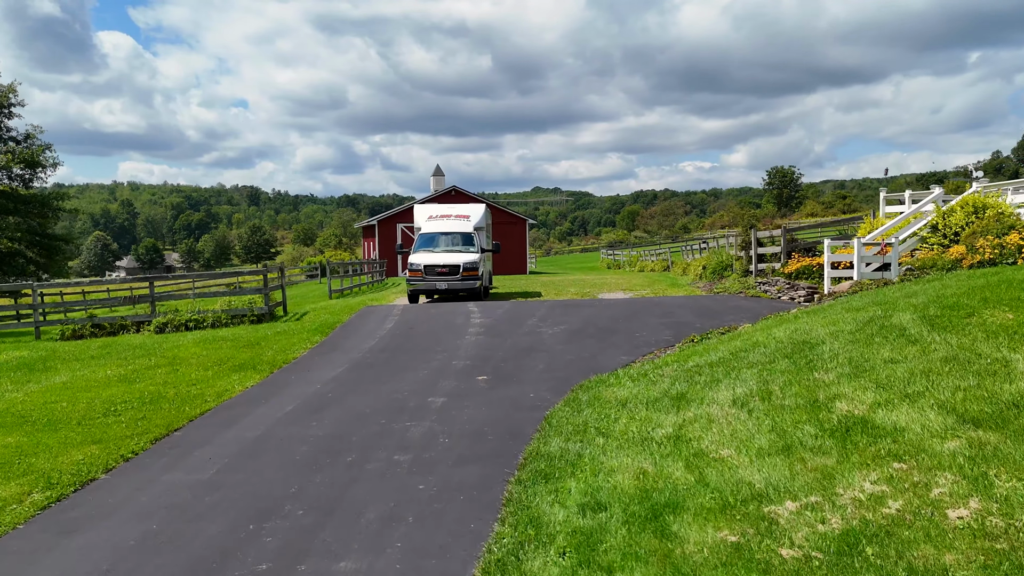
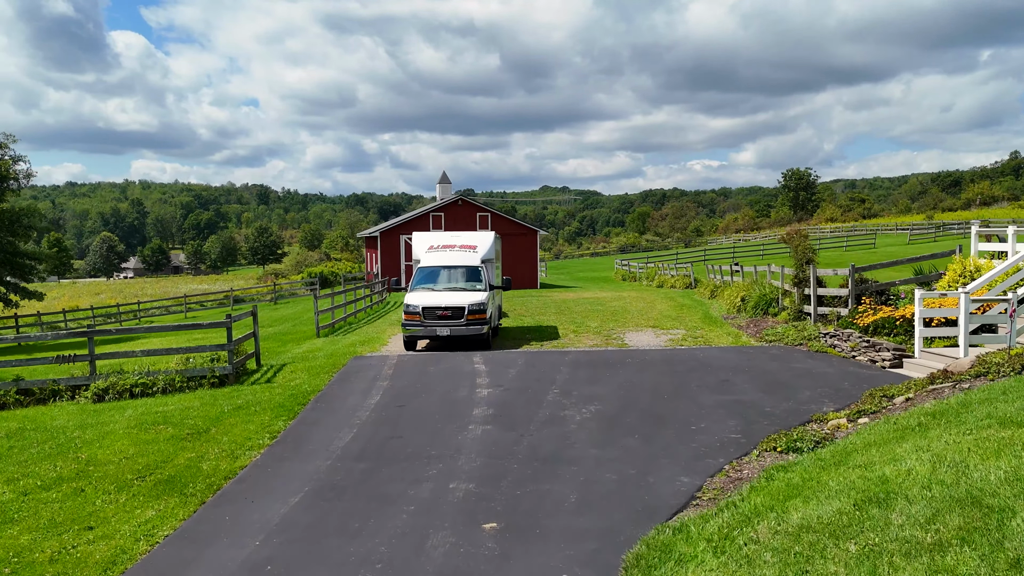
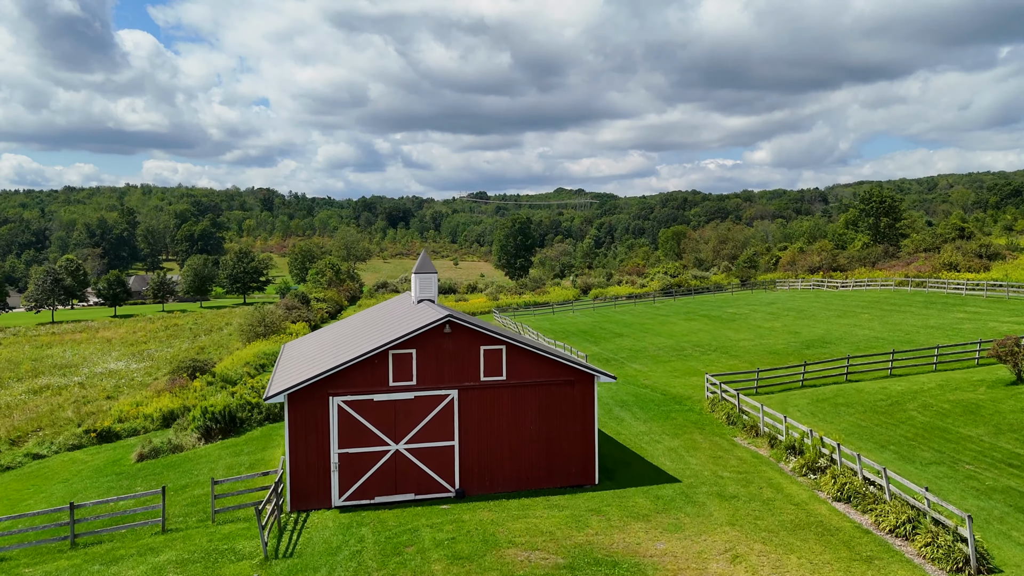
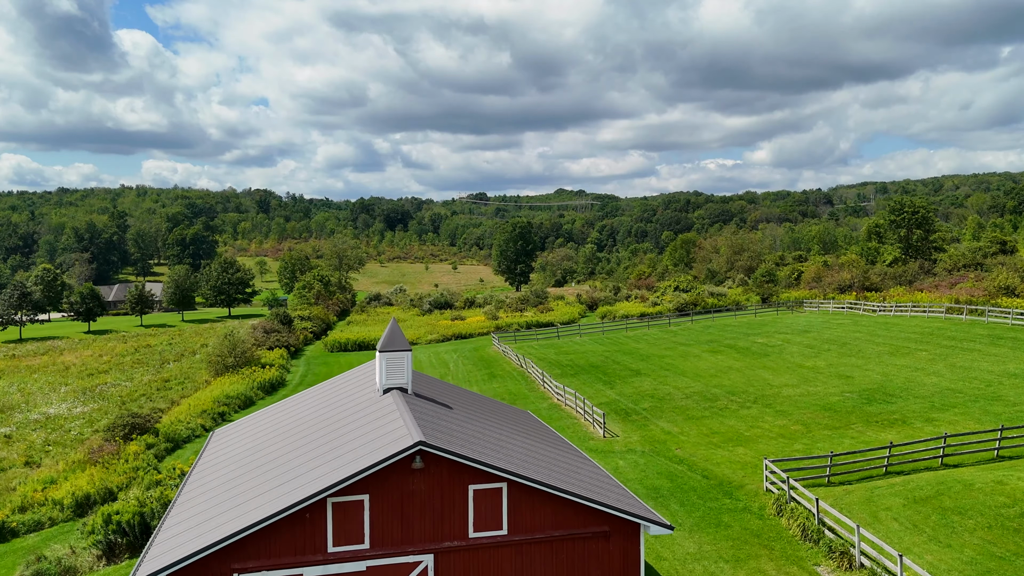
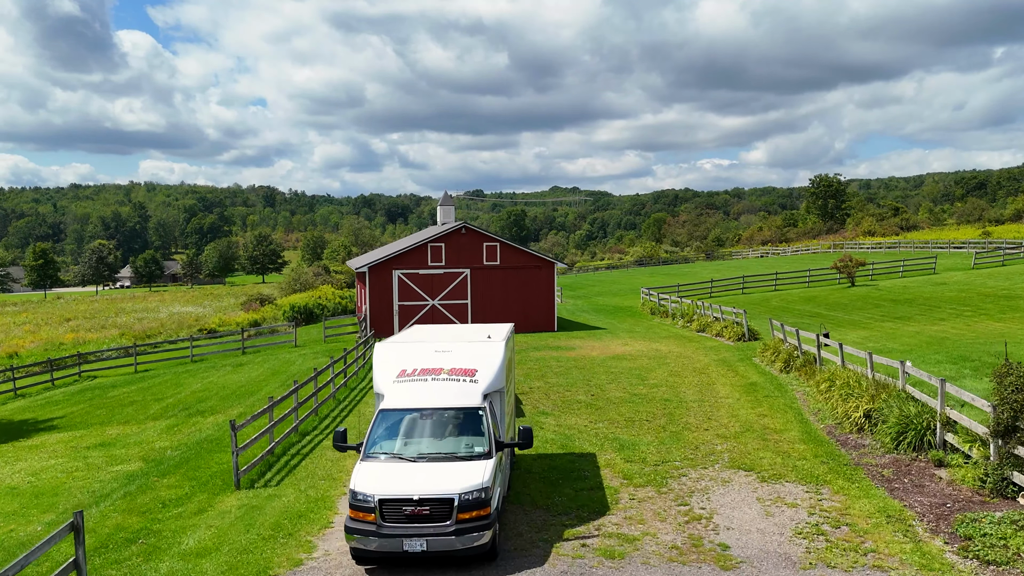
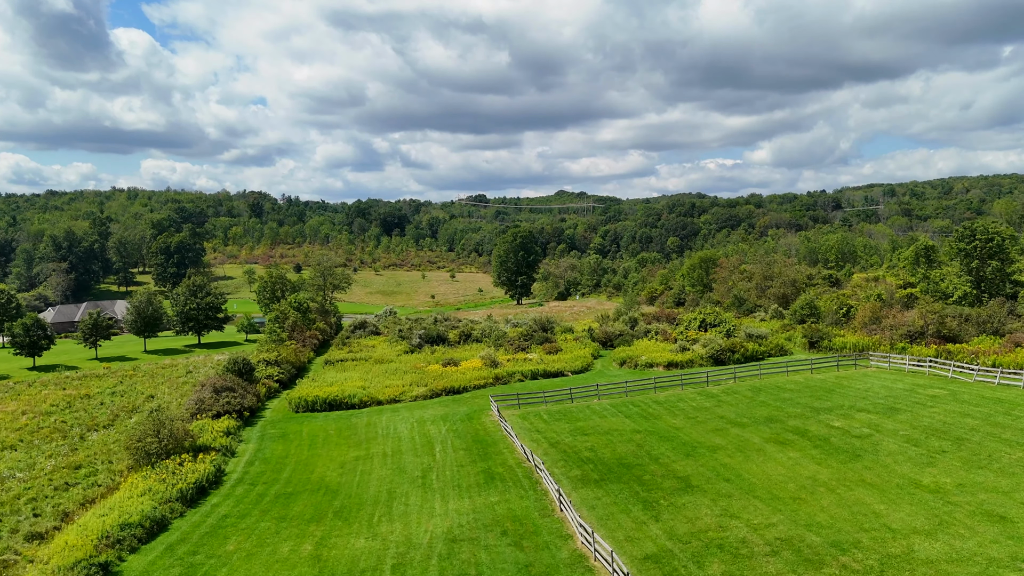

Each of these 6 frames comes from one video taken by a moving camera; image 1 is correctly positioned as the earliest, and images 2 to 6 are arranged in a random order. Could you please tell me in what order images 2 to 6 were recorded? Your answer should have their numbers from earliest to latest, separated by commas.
2, 5, 3, 4, 6
